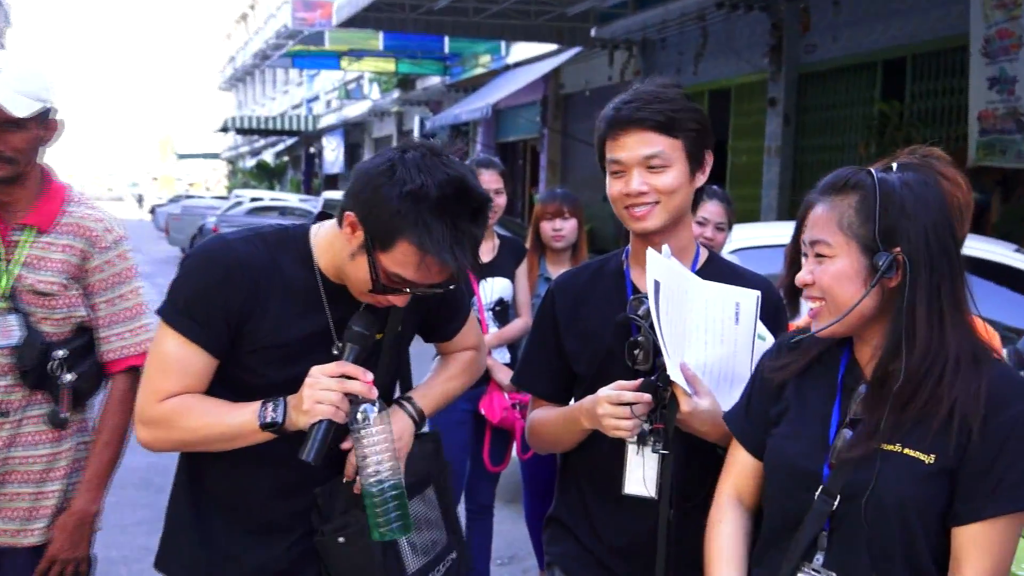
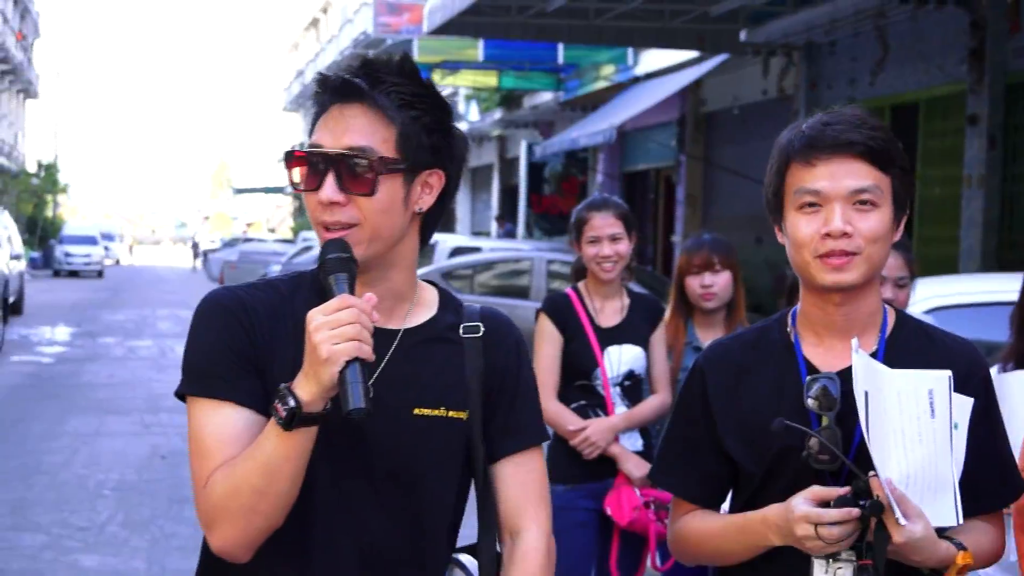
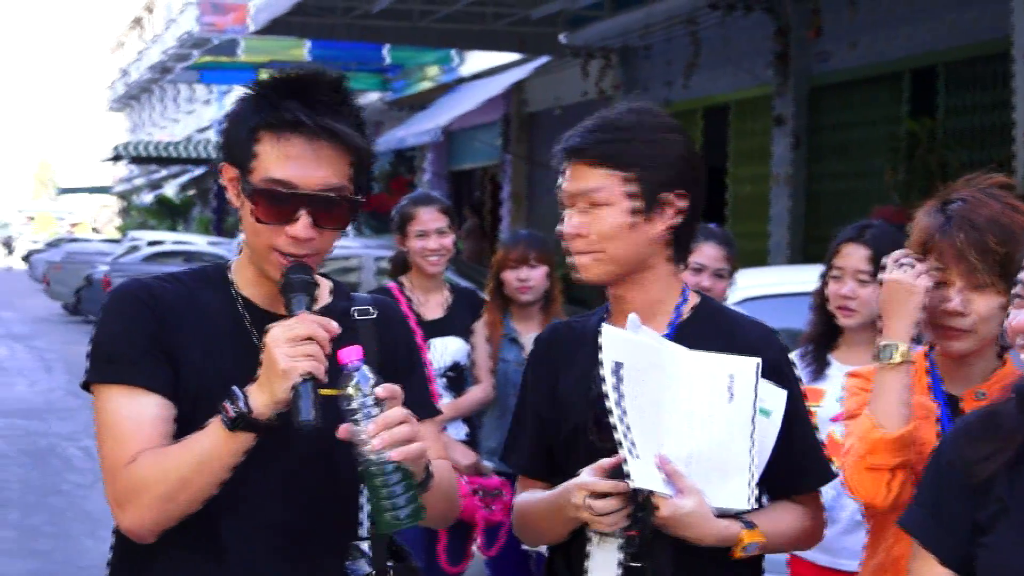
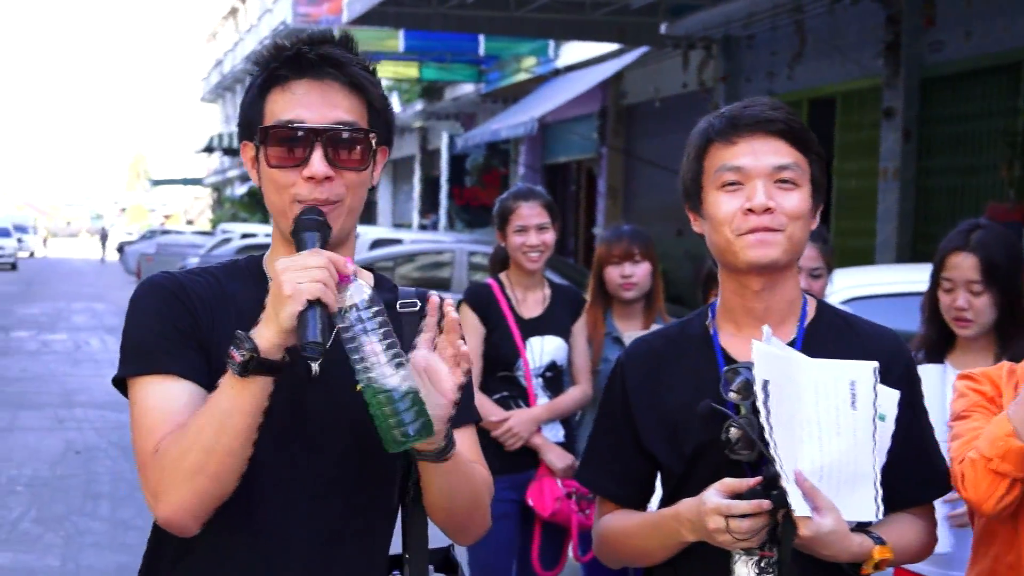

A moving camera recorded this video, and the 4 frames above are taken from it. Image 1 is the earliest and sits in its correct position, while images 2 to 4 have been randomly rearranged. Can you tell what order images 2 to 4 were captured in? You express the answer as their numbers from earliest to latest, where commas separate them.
3, 4, 2
